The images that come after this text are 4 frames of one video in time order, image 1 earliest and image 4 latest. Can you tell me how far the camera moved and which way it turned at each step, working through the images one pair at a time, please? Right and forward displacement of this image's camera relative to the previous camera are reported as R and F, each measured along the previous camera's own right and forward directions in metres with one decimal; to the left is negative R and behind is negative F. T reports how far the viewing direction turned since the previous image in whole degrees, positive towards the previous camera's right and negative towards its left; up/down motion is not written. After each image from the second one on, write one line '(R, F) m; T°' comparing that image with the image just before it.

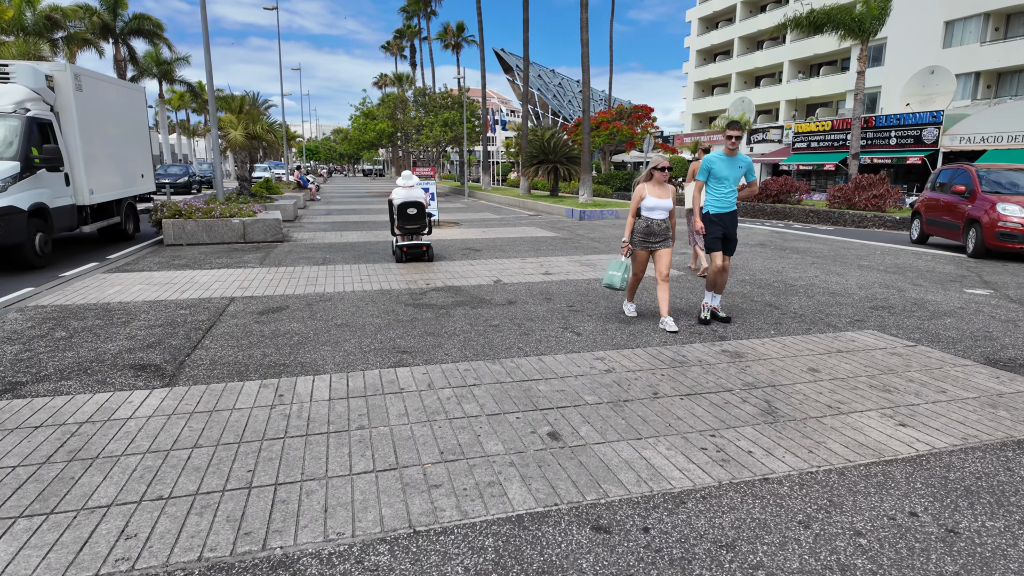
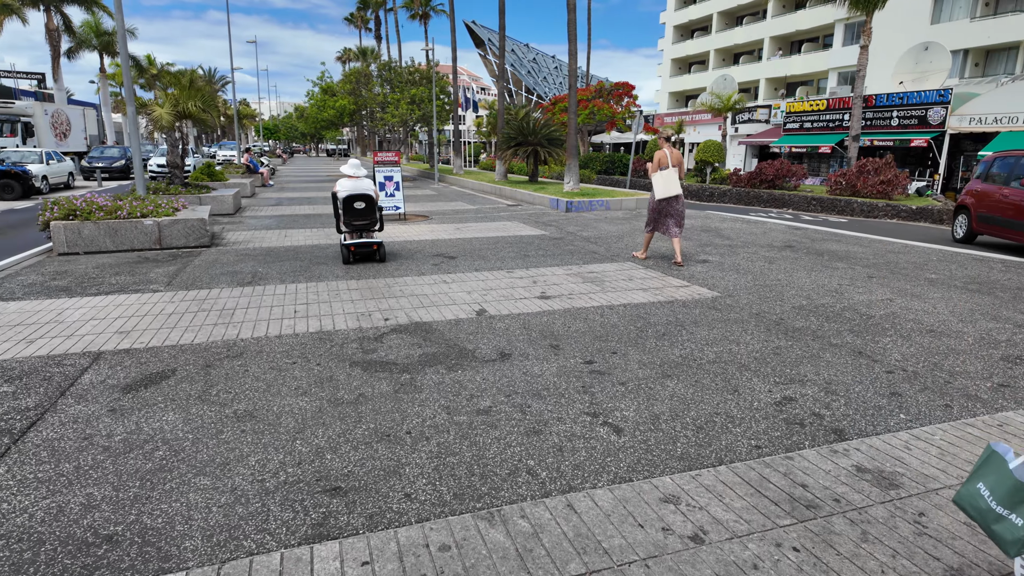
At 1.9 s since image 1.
(-0.2, +2.0) m; +3°
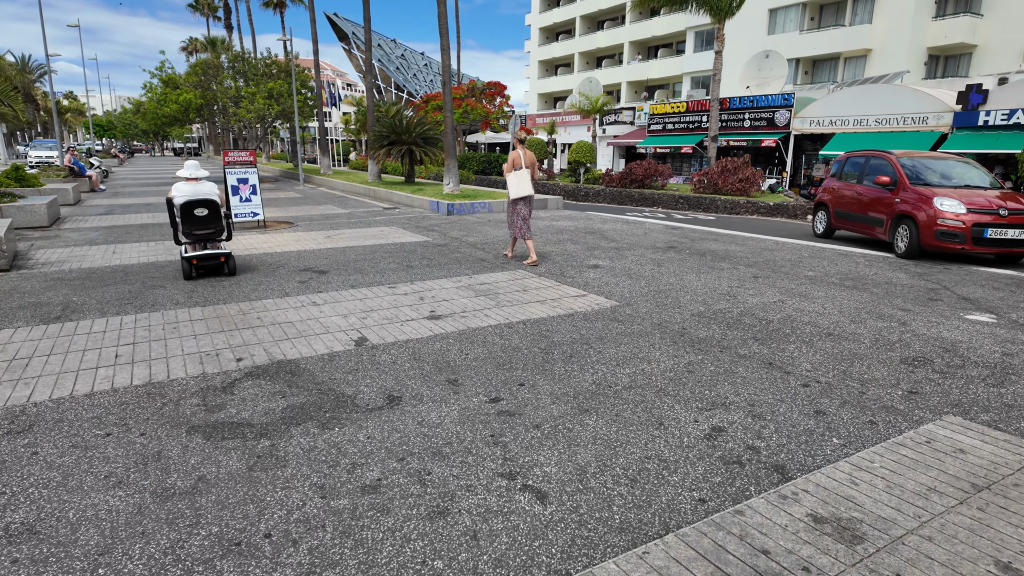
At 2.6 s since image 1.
(0.0, +0.7) m; +12°
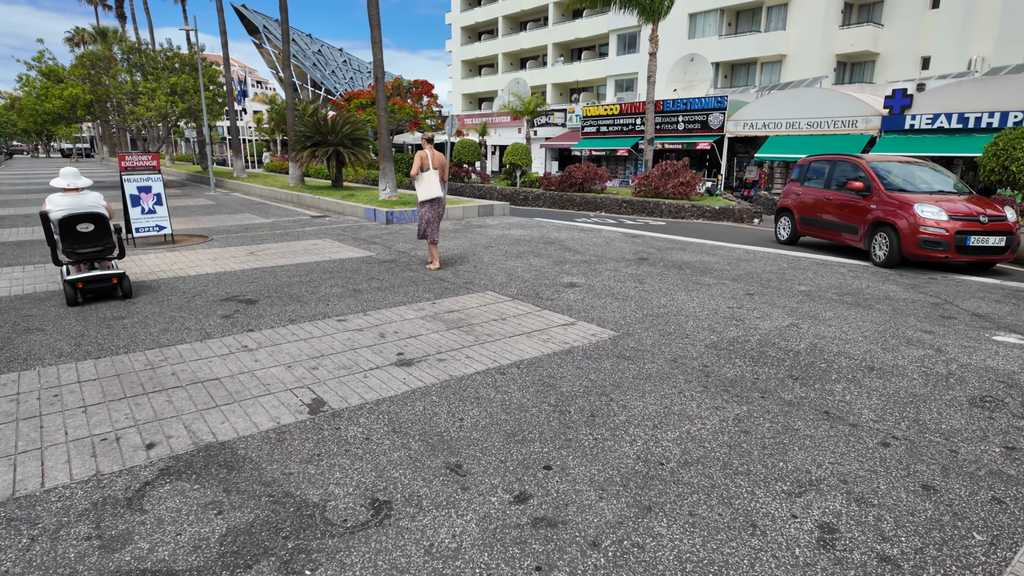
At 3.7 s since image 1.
(-0.5, +1.1) m; +7°
